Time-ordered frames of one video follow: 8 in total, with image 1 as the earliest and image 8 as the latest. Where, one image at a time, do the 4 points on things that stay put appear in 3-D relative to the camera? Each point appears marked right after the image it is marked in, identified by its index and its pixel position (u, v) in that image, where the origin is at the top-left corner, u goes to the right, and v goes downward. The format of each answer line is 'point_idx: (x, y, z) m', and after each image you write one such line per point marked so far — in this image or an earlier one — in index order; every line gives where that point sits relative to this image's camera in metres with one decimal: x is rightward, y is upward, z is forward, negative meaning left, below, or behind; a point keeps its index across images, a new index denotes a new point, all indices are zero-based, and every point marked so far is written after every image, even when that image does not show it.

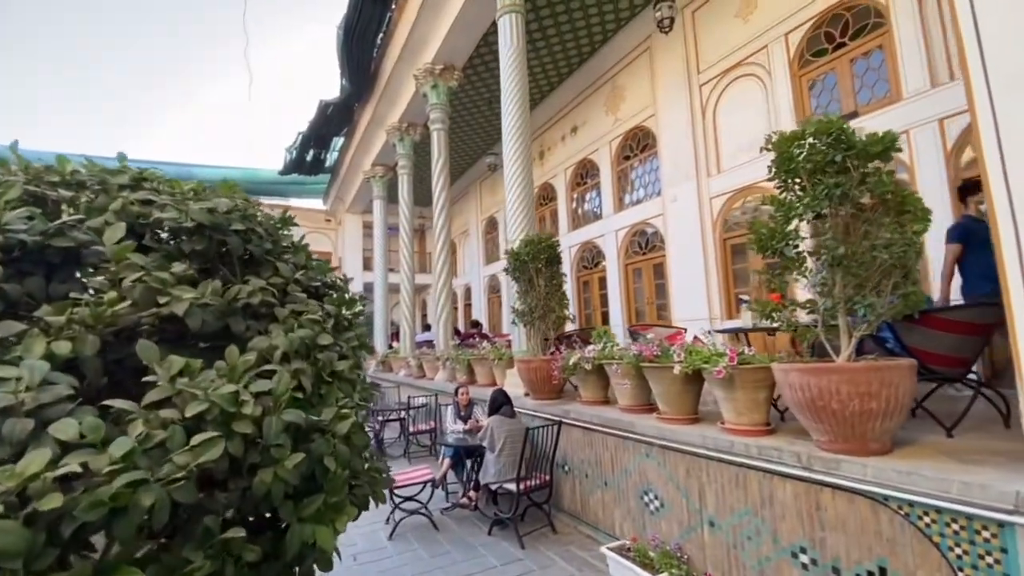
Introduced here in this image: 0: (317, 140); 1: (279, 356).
0: (-4.5, +3.4, +10.8) m
1: (-0.5, -0.1, +0.9) m
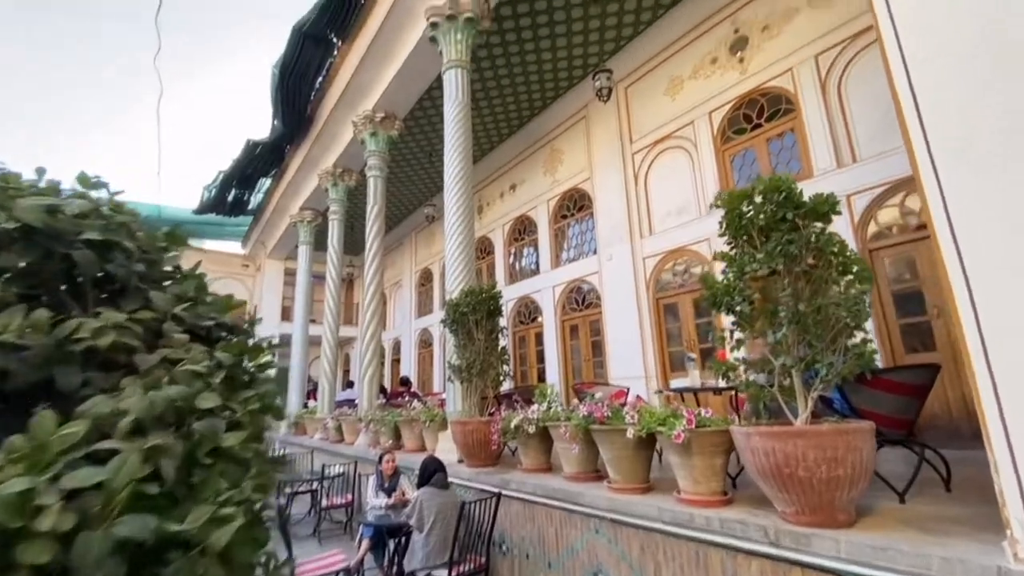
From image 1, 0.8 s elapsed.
0: (-5.9, +2.3, +10.1) m
1: (-0.5, -0.2, +0.6) m
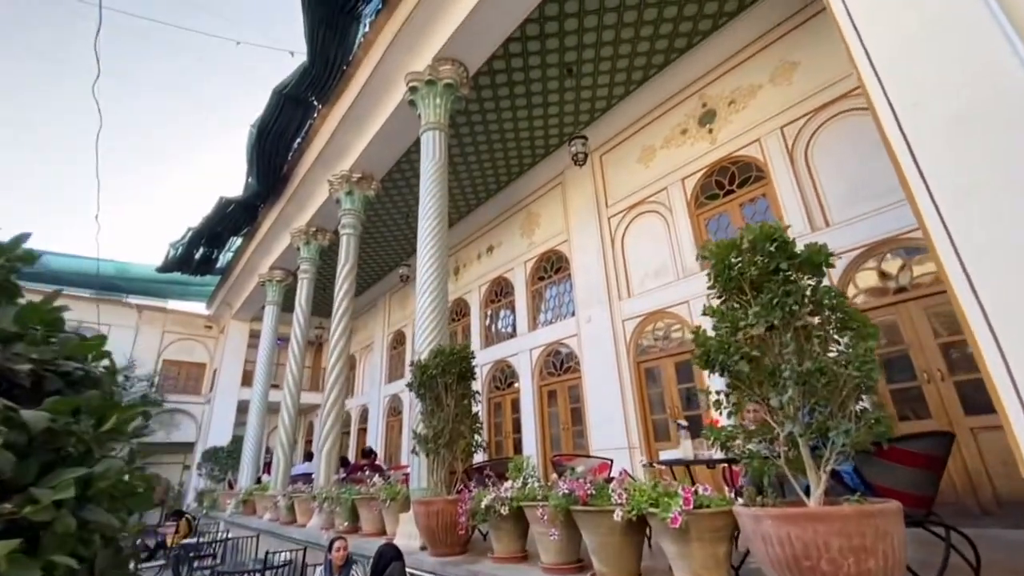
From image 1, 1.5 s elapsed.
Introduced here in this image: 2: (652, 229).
0: (-6.3, +1.0, +9.8) m
1: (-0.6, -0.2, +0.3) m
2: (+1.8, +0.7, +5.8) m
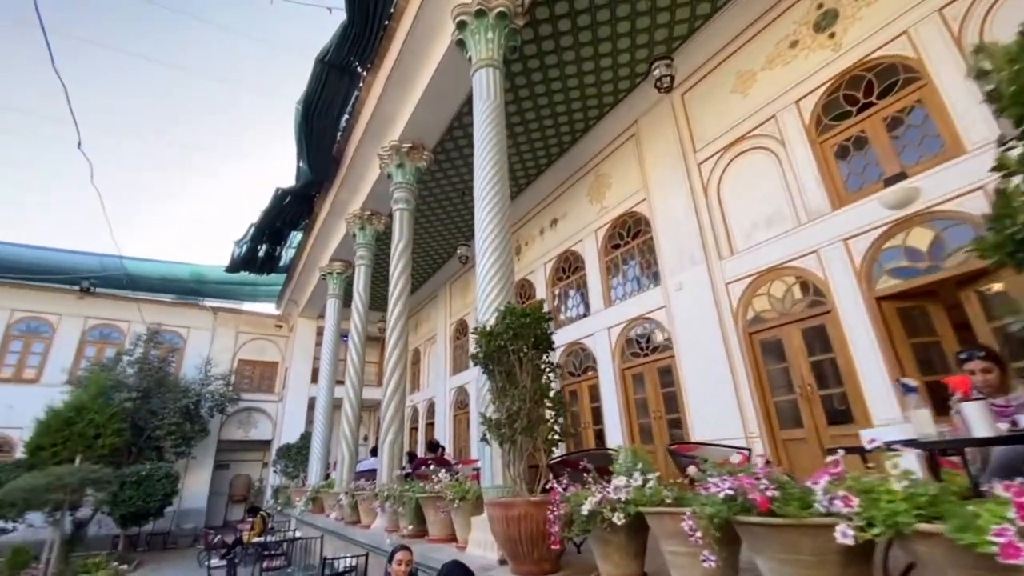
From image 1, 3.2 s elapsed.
0: (-5.0, +1.1, +9.8) m
1: (-0.4, +0.1, -0.4) m
2: (+2.5, +1.2, +4.7) m
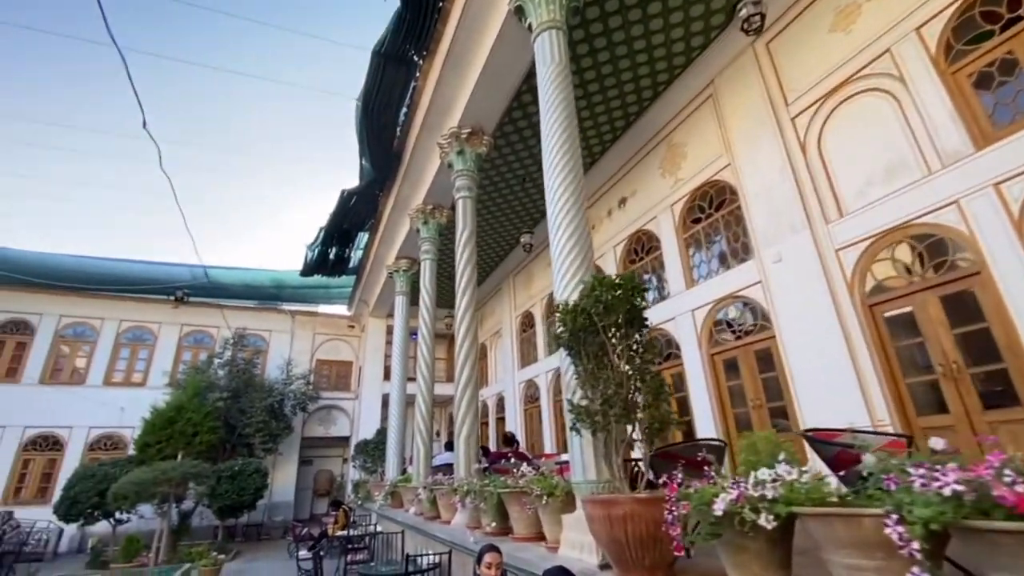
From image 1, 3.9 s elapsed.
0: (-3.7, +1.1, +10.0) m
1: (-0.4, +0.2, -0.6) m
2: (+3.1, +1.5, +4.0) m
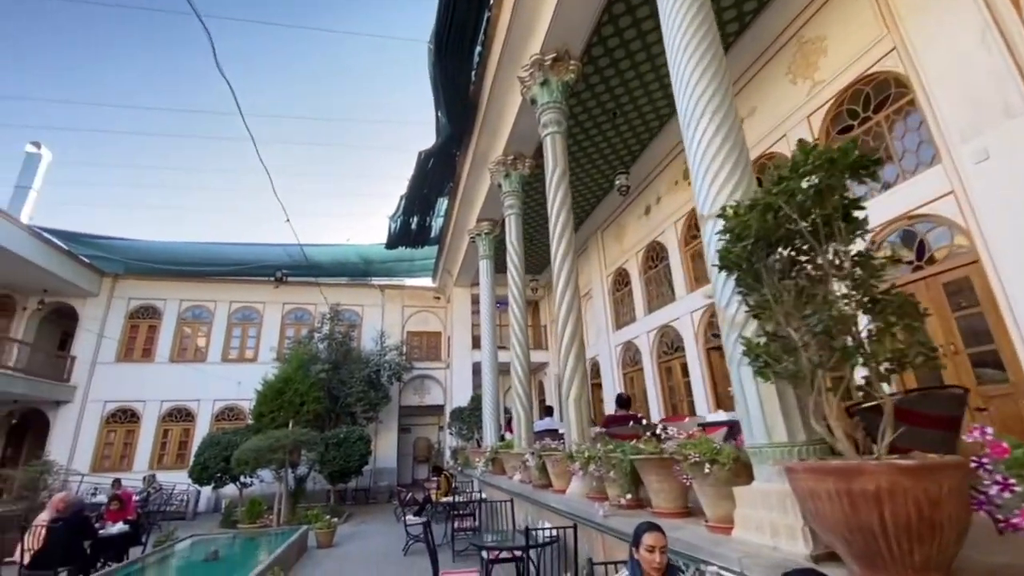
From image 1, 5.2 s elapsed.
0: (-1.9, +1.8, +9.8) m
1: (-0.3, +0.4, -1.2) m
2: (+3.8, +2.2, +2.8) m
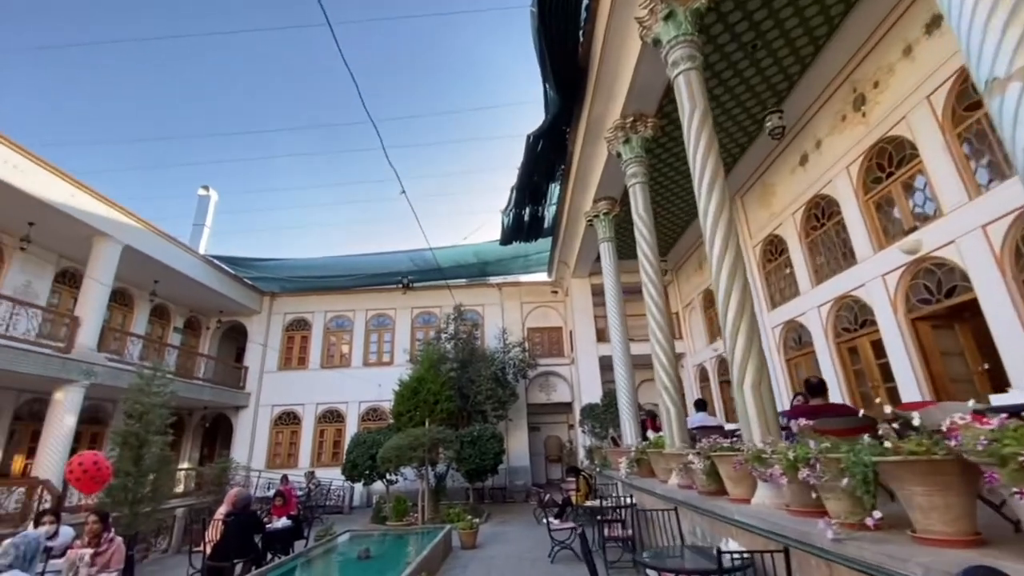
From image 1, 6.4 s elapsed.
0: (+0.4, +1.9, +9.4) m
1: (-0.5, +0.6, -1.7) m
2: (+4.2, +2.7, +1.2) m
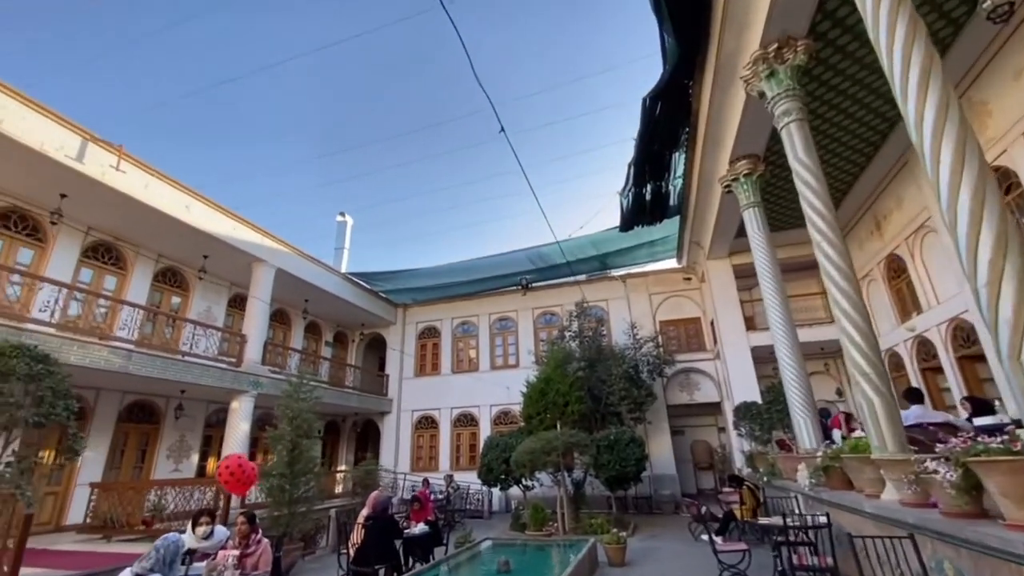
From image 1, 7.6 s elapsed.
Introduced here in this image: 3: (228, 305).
0: (+2.5, +2.2, +8.5) m
1: (-1.1, +0.7, -2.0) m
2: (+4.1, +3.3, -0.4) m
3: (-6.0, -0.4, +9.8) m
